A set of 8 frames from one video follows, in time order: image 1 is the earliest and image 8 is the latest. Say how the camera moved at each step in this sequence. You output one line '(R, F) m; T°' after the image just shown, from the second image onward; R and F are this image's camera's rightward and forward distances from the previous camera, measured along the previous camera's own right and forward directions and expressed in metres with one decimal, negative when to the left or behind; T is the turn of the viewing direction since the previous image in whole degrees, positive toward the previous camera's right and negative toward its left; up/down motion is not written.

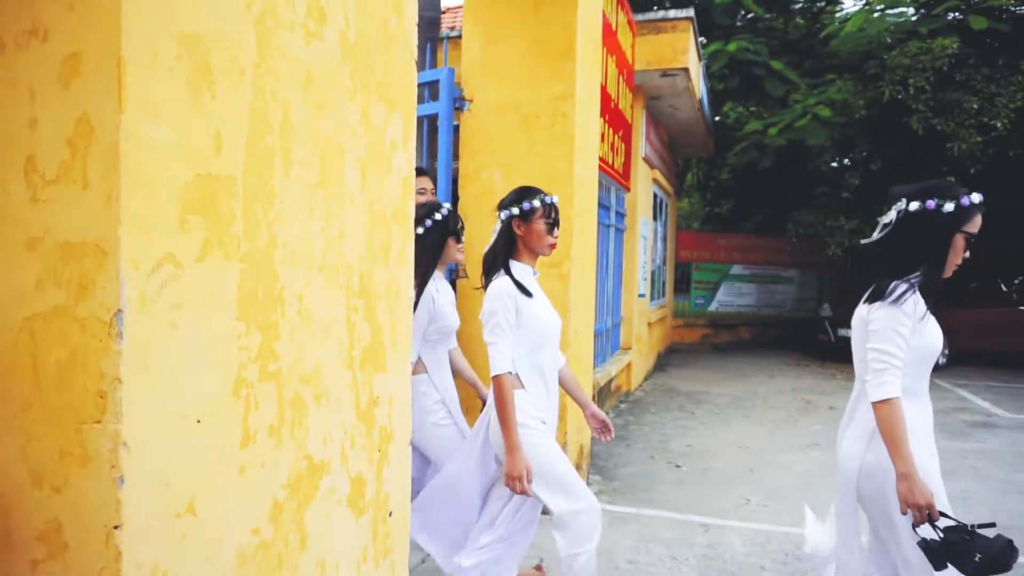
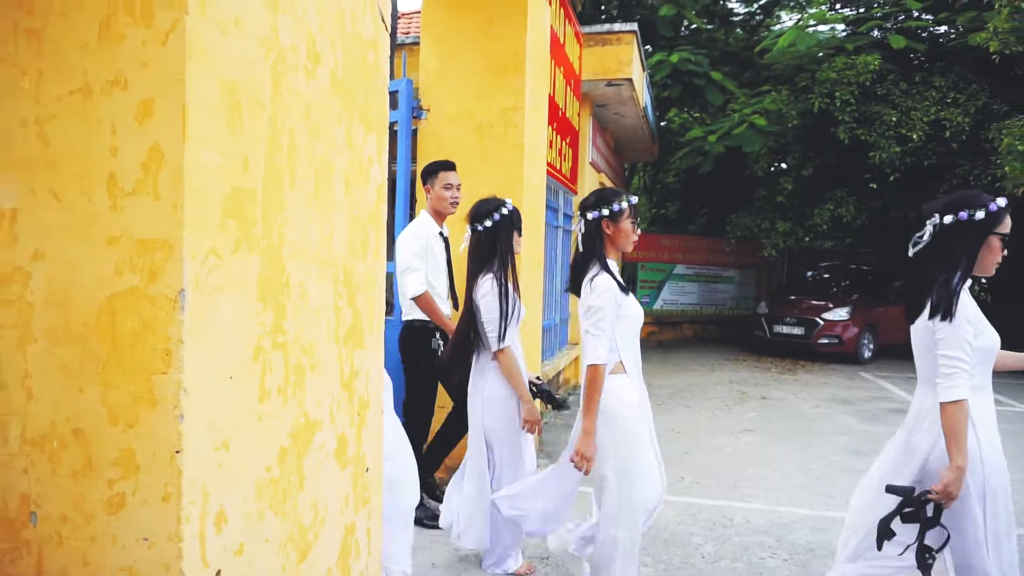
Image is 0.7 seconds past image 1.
(0.0, -0.3) m; +4°
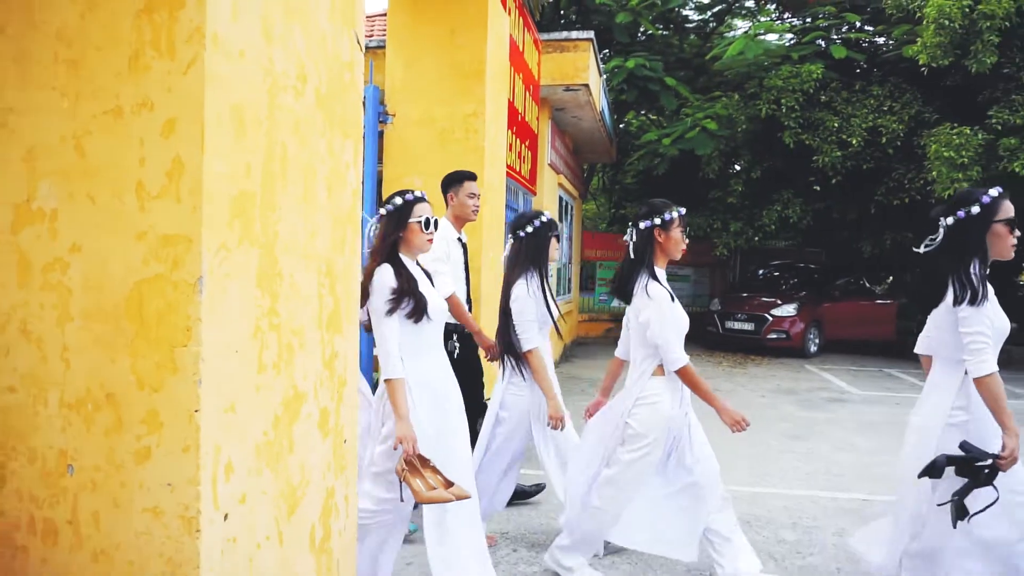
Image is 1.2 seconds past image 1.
(0.0, -0.3) m; +3°
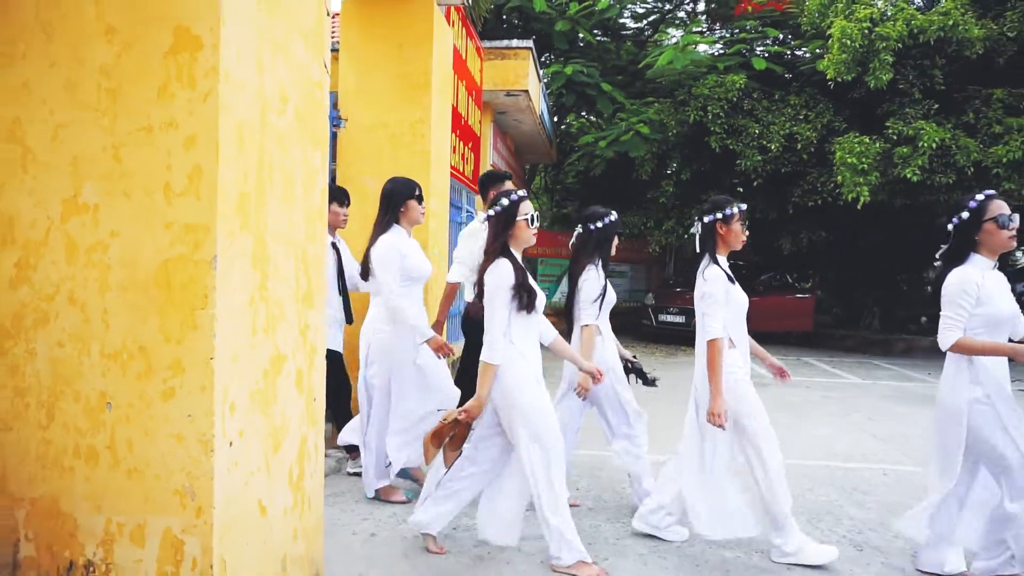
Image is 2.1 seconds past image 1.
(0.0, -0.5) m; +5°
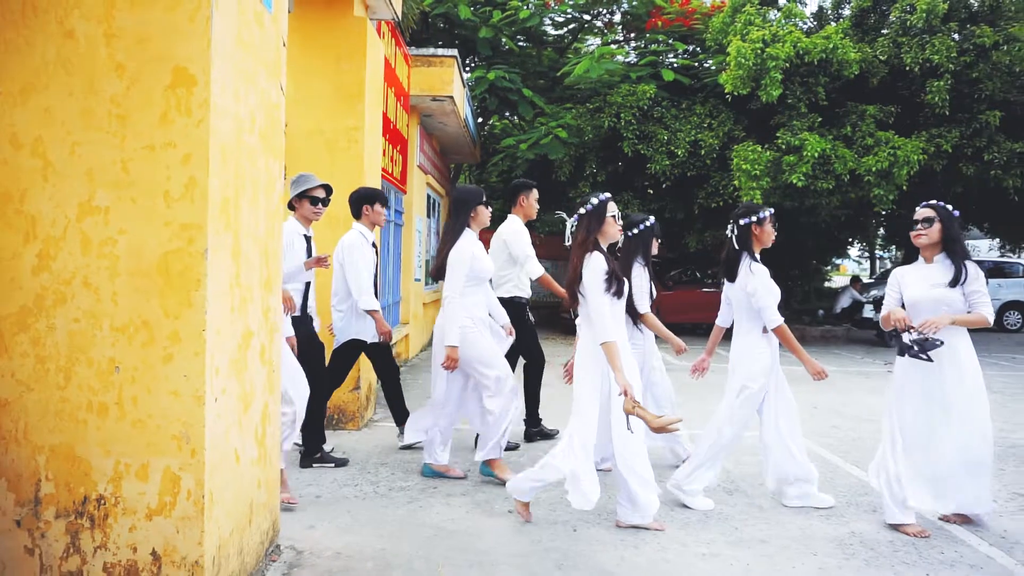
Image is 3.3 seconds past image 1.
(0.0, -0.6) m; +6°
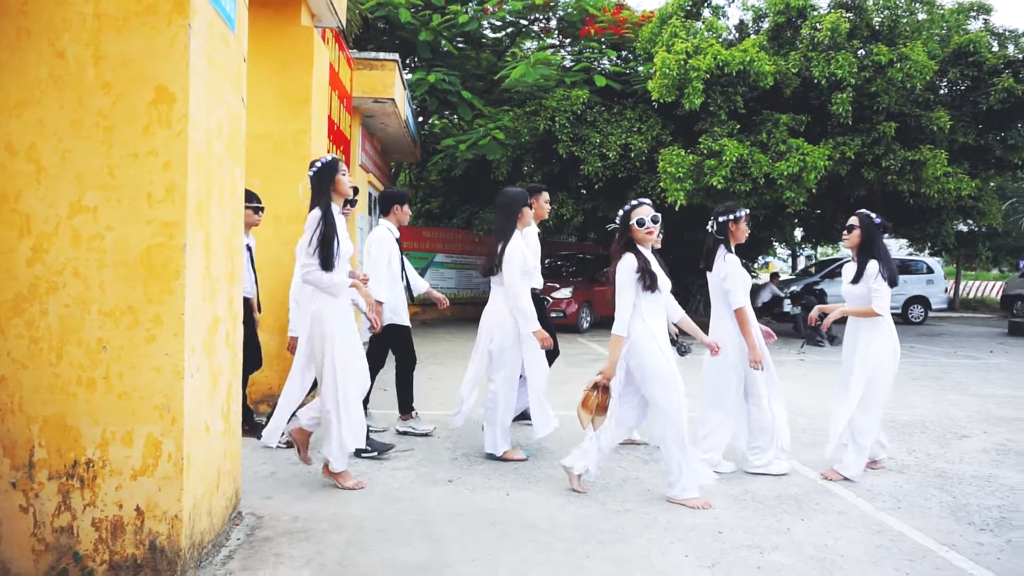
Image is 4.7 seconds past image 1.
(0.0, -0.5) m; +5°
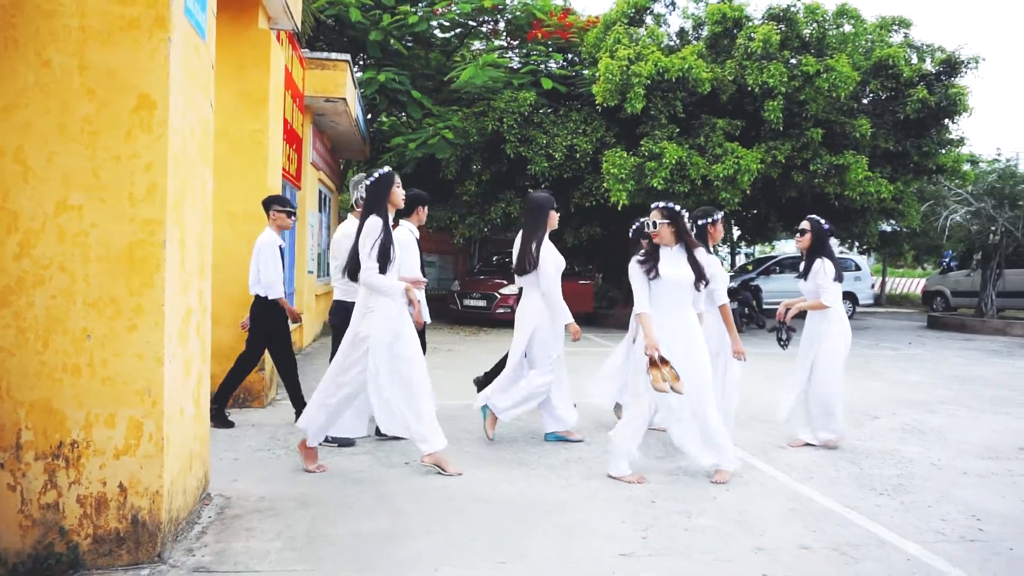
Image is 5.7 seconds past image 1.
(0.0, -0.3) m; +4°
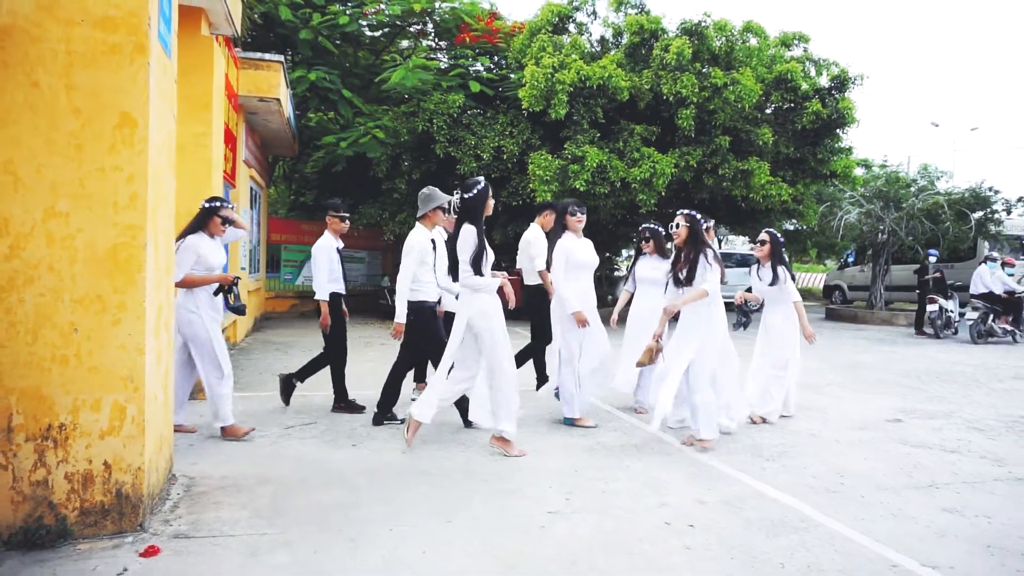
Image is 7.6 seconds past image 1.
(-0.1, -0.5) m; +6°
